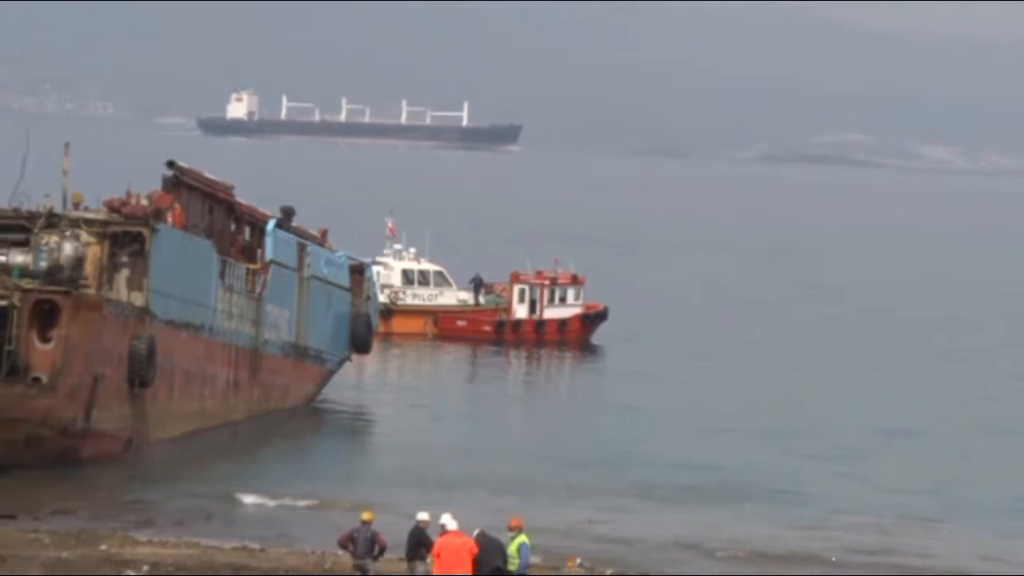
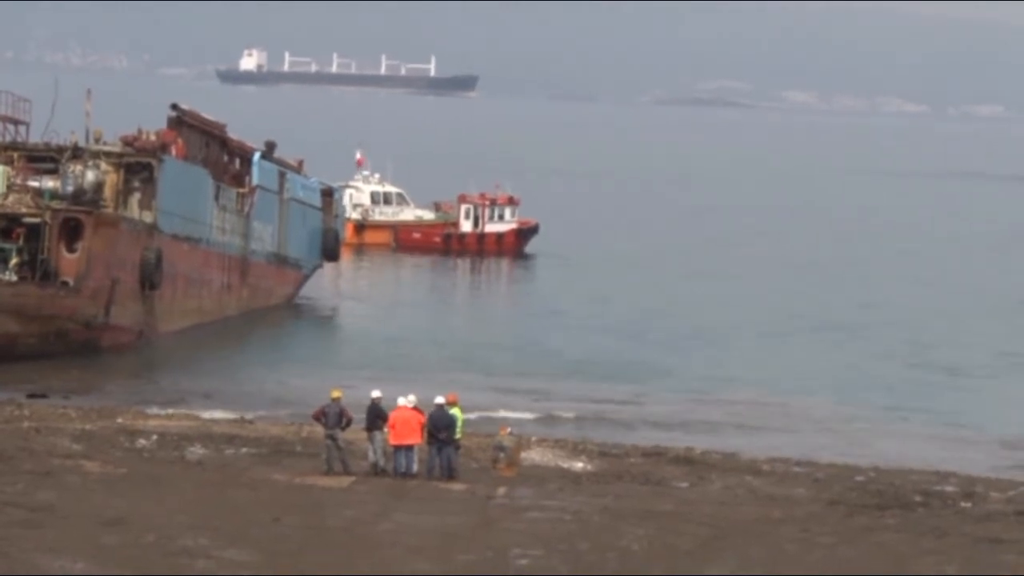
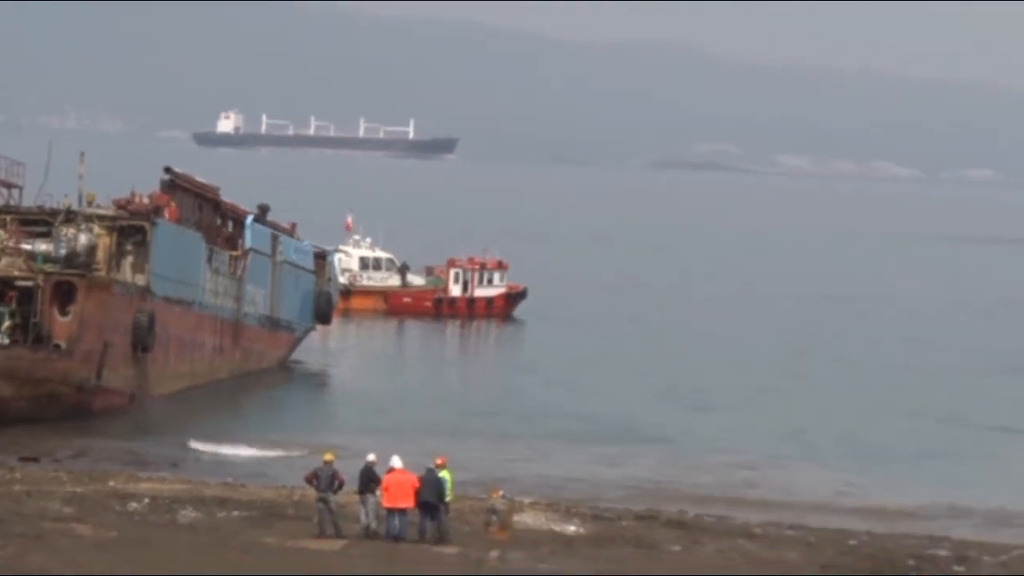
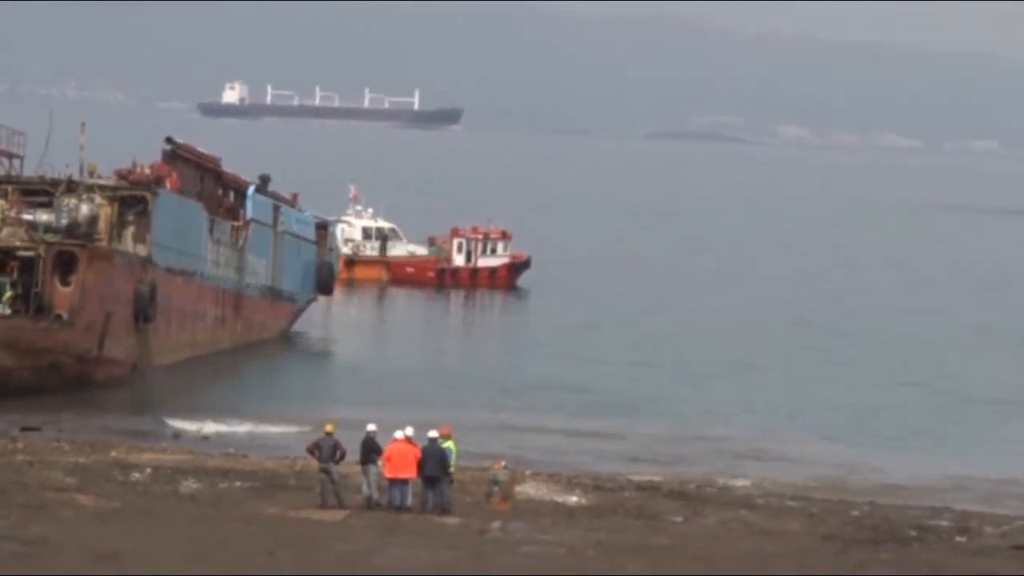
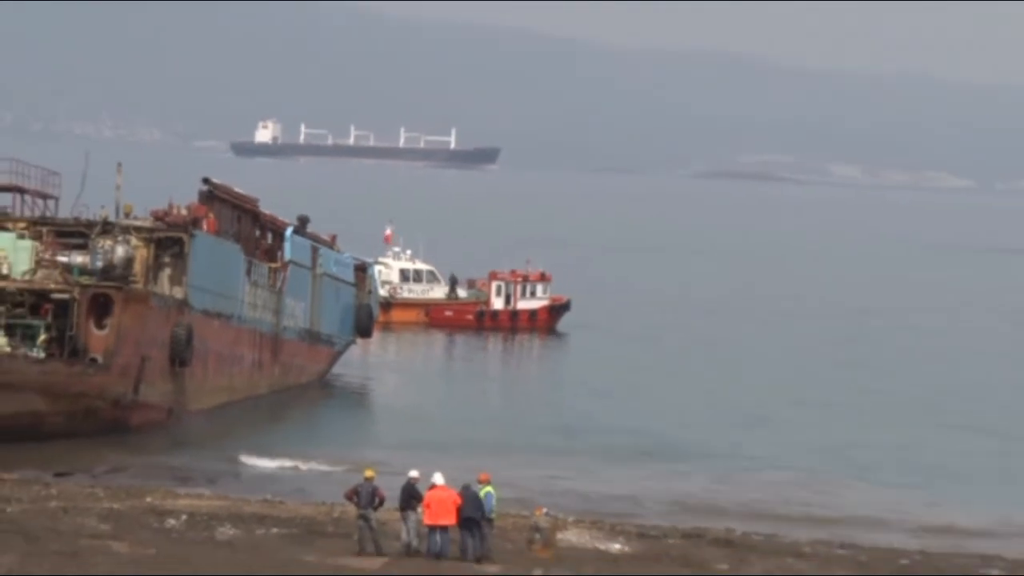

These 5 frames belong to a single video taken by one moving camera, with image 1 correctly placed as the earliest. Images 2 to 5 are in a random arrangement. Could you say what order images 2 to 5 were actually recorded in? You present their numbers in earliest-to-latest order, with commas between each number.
5, 3, 4, 2
